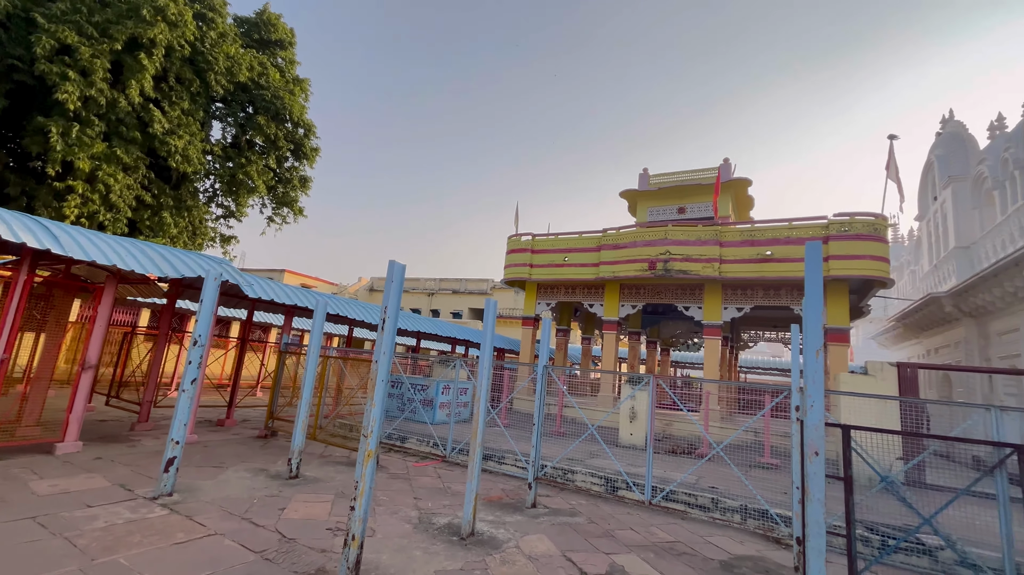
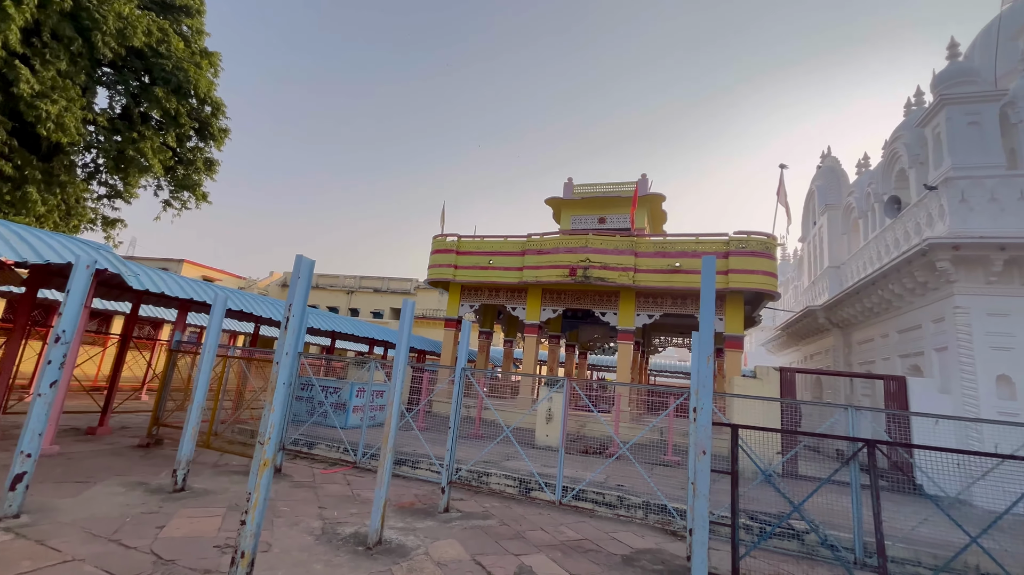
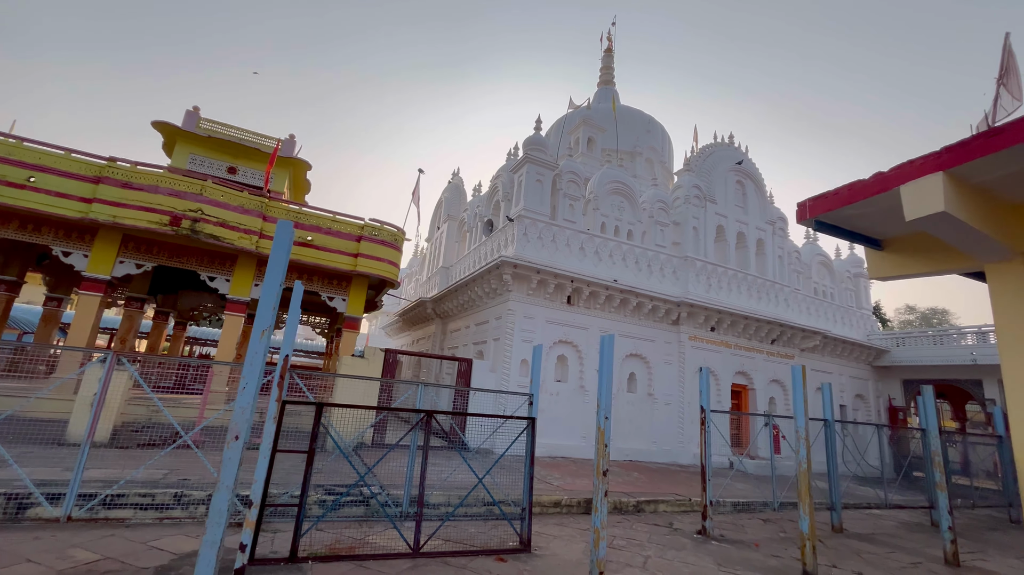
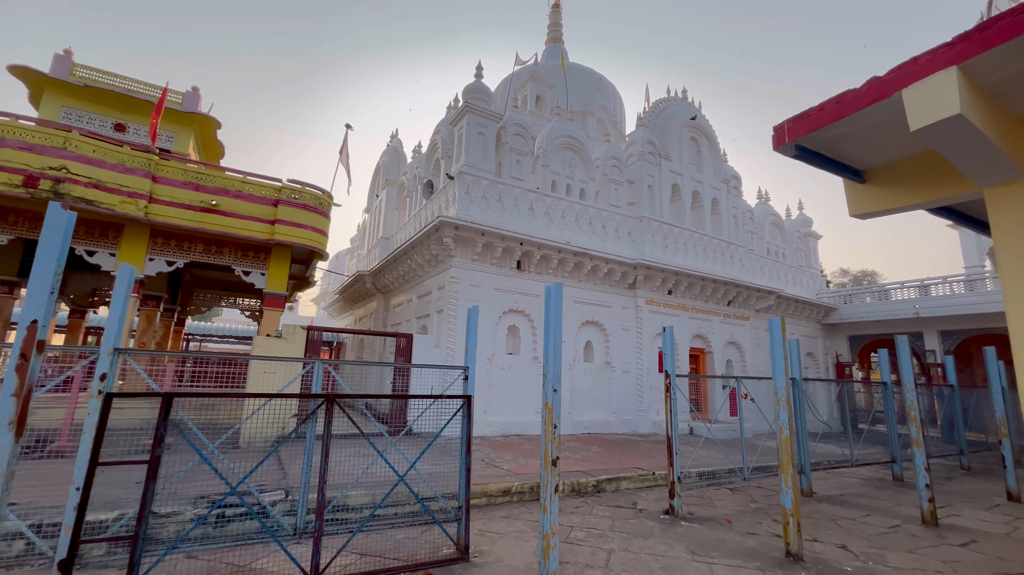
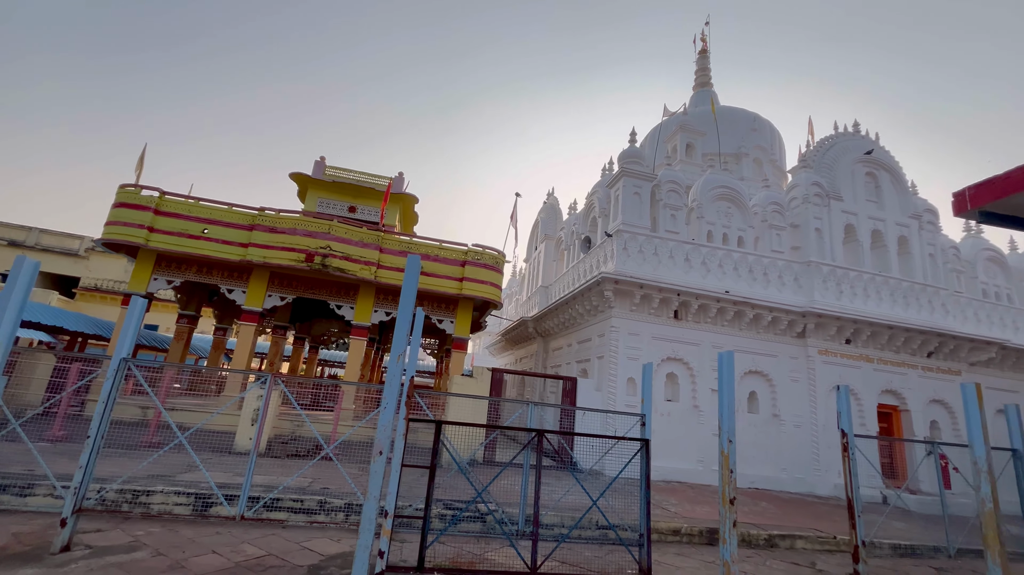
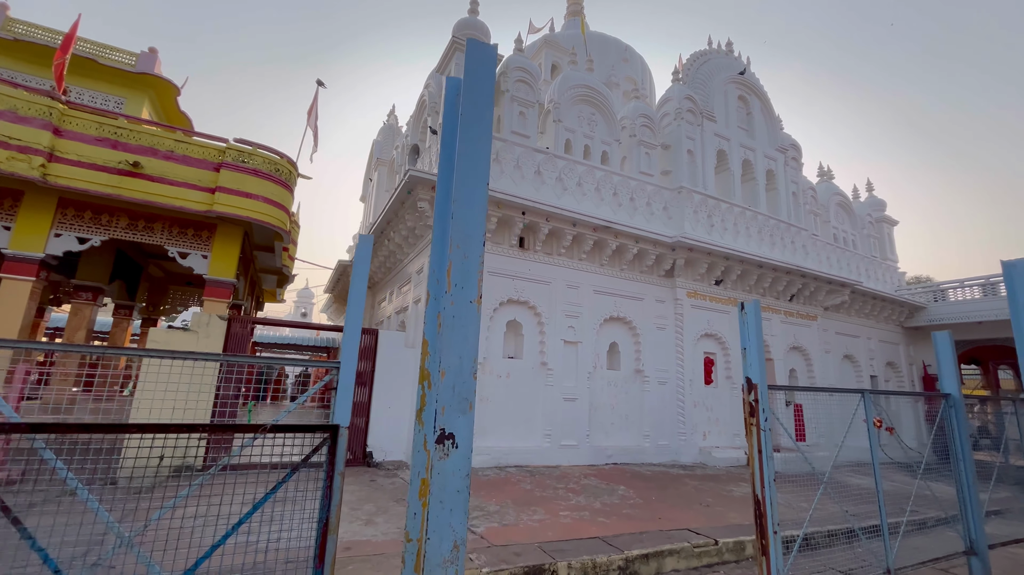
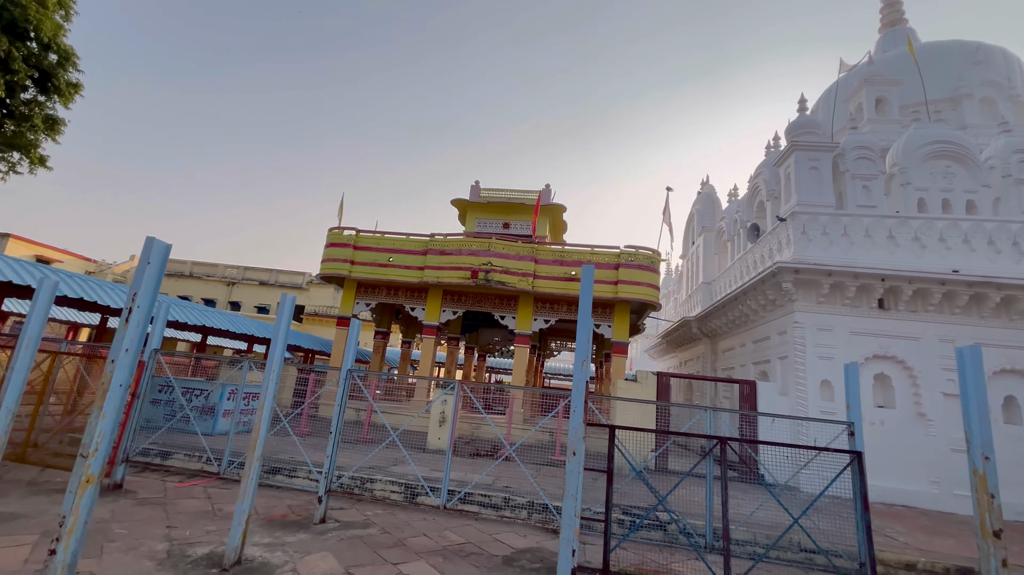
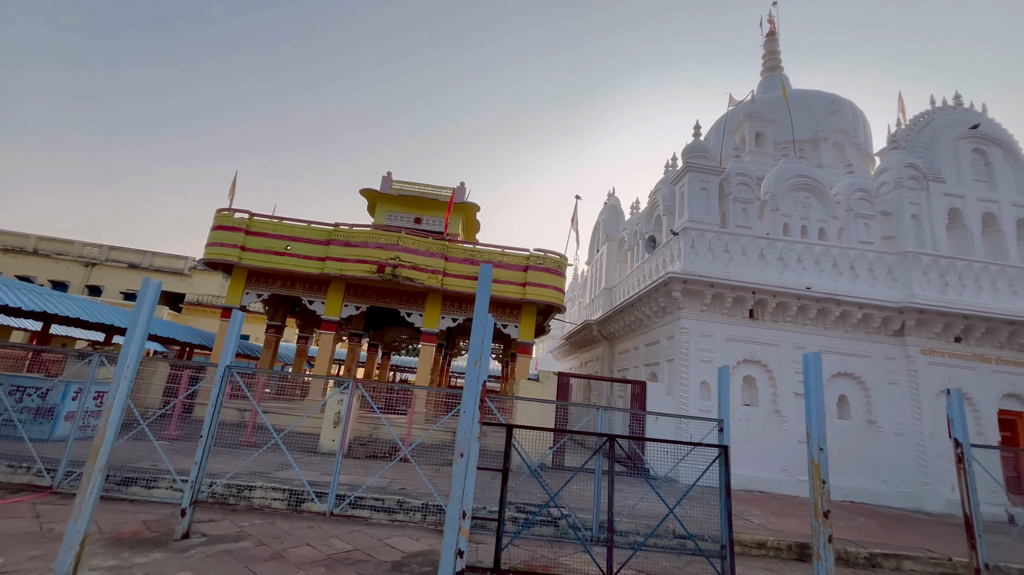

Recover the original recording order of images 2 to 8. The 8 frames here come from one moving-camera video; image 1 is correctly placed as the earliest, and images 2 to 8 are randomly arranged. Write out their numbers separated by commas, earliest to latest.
2, 7, 8, 5, 3, 4, 6
